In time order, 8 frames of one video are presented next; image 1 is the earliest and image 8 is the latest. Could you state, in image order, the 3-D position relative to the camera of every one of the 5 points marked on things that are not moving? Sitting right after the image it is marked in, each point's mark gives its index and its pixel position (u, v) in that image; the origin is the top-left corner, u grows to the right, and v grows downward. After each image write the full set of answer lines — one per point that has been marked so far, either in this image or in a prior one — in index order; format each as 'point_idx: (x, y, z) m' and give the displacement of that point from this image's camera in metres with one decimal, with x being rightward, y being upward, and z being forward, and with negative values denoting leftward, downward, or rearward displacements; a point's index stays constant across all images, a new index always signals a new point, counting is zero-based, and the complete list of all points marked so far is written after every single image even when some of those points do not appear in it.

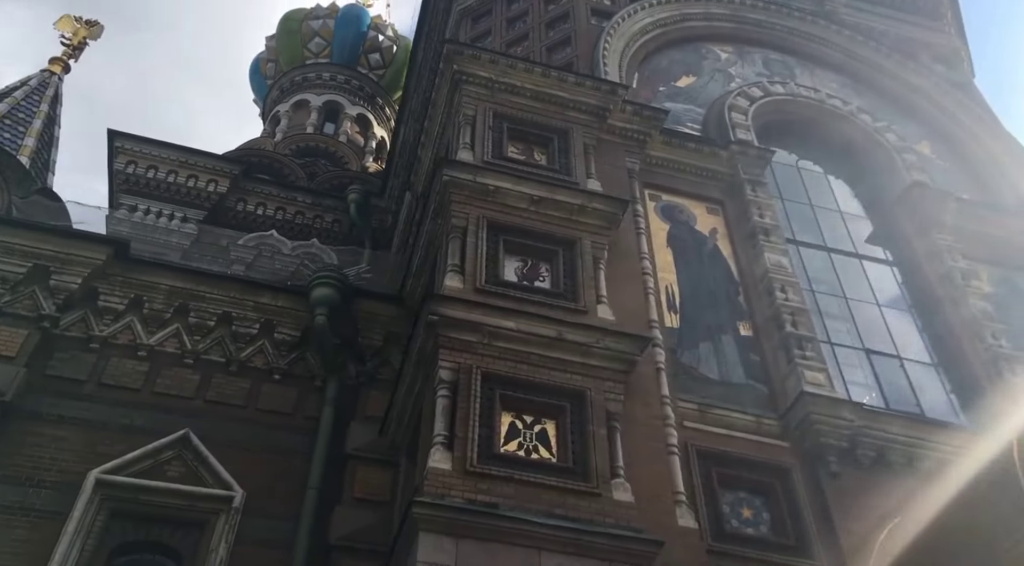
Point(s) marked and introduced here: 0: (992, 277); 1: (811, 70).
0: (+6.3, +0.1, +12.2) m
1: (+5.3, +3.7, +16.4) m
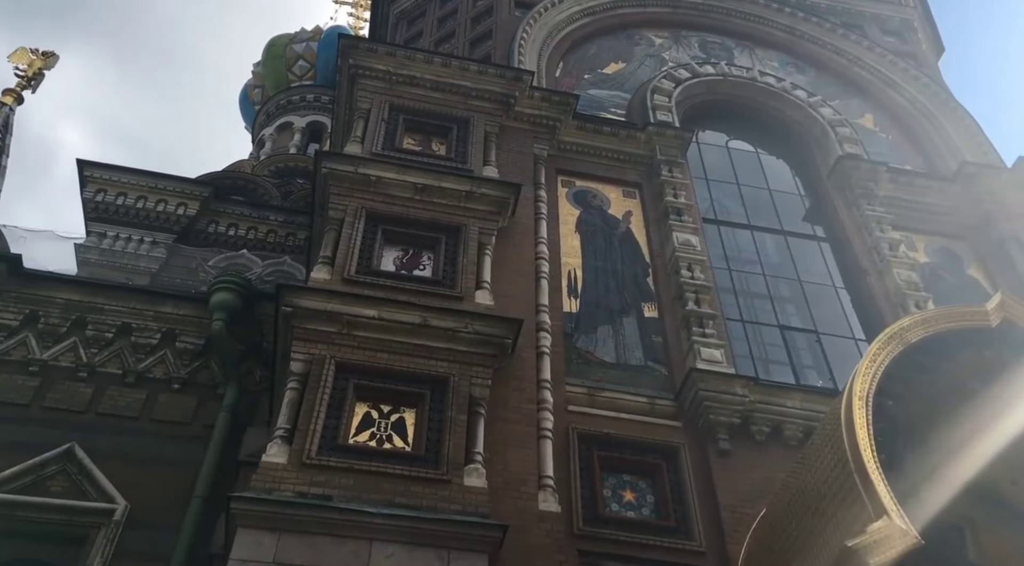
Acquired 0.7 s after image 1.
0: (+5.3, +0.5, +11.8) m
1: (+4.1, +4.0, +16.1) m
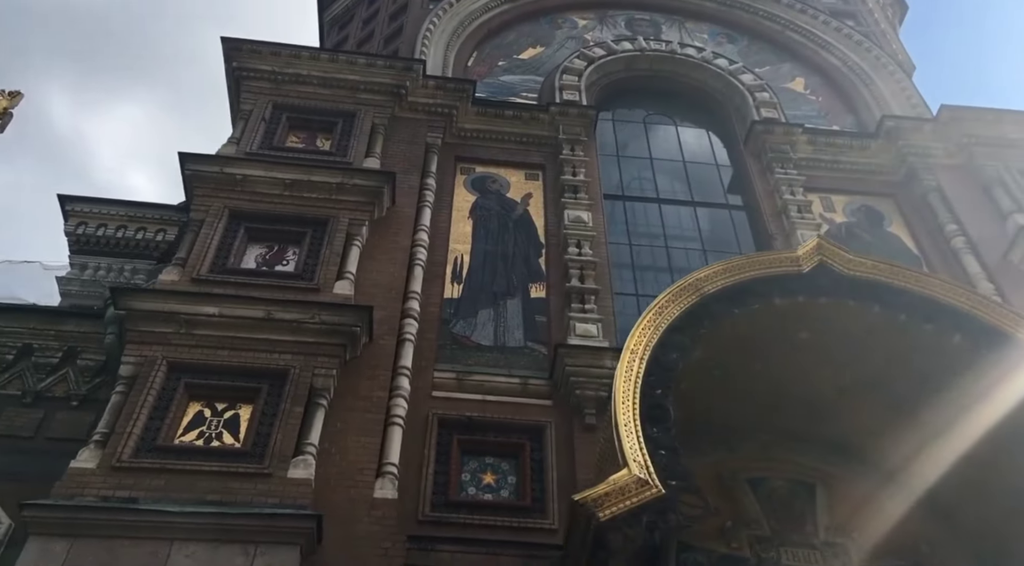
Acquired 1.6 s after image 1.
0: (+4.1, +0.9, +11.4) m
1: (+2.8, +4.3, +15.8) m
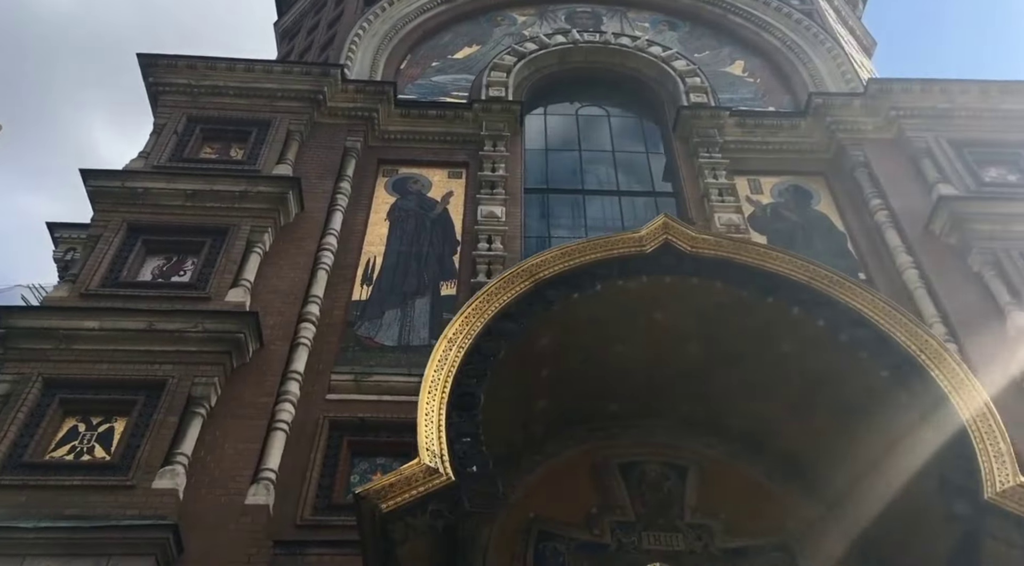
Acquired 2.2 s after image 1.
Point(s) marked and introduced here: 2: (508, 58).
0: (+3.2, +1.2, +11.3) m
1: (+1.8, +4.5, +15.7) m
2: (-0.1, +3.2, +13.4) m
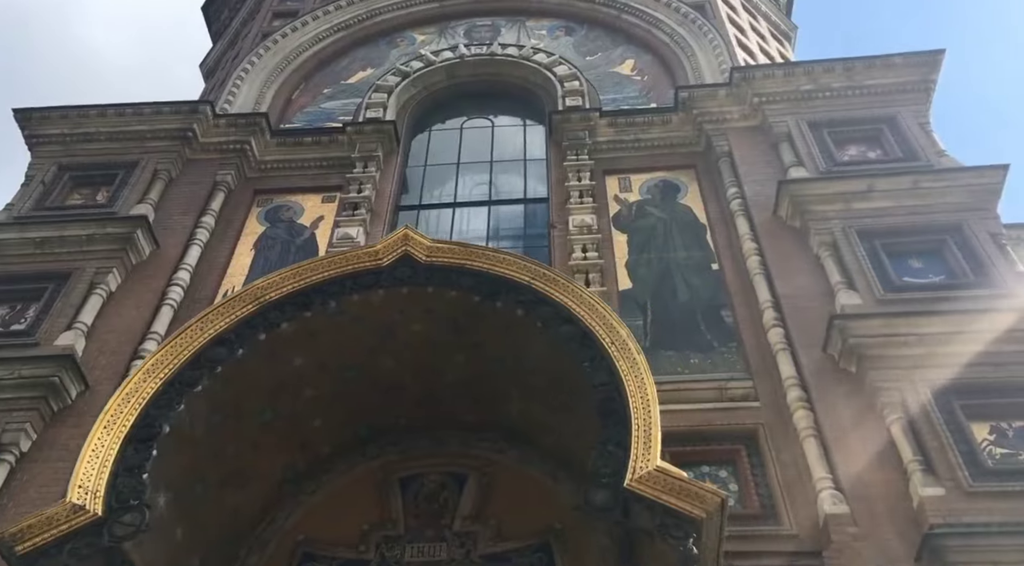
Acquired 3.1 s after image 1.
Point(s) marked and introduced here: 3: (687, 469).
0: (+1.6, +1.2, +11.2) m
1: (+0.1, +4.3, +15.7) m
2: (-1.7, +2.9, +13.5) m
3: (+1.4, -1.5, +7.4) m
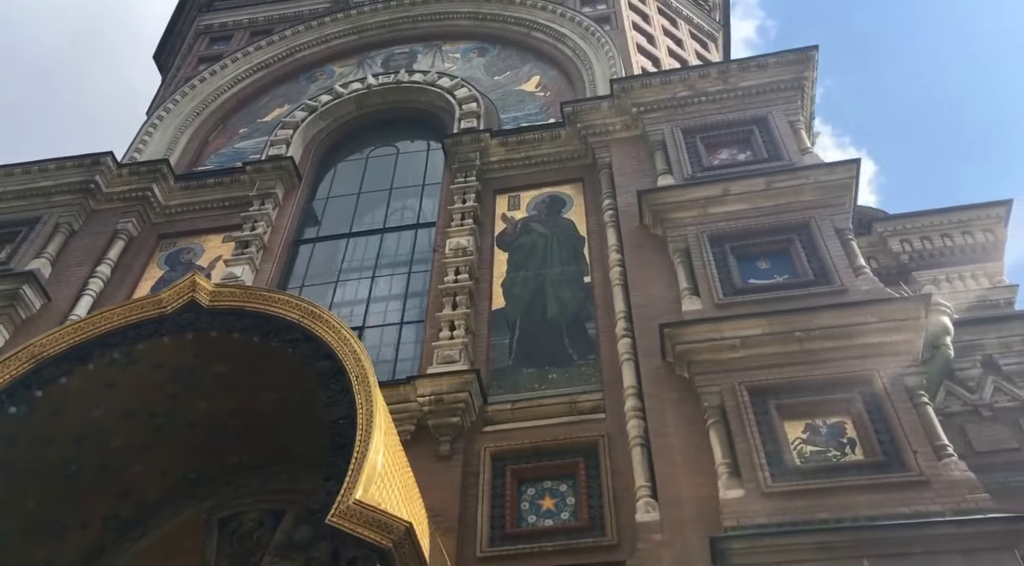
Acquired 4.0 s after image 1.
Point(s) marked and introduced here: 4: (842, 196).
0: (+0.3, +1.0, +11.4) m
1: (-1.3, +4.0, +15.9) m
2: (-3.1, +2.5, +13.8) m
3: (+0.1, -1.6, +7.5) m
4: (+3.1, +0.8, +8.9) m
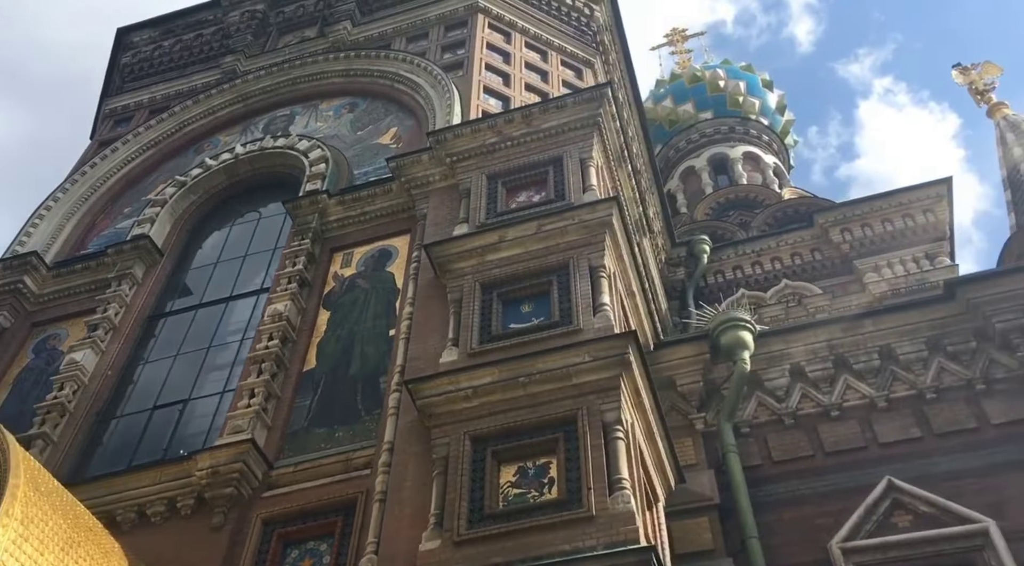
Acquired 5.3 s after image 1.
0: (-1.8, +0.4, +11.9) m
1: (-3.5, +3.1, +16.6) m
2: (-5.2, +1.4, +14.5) m
3: (-1.9, -2.2, +8.0) m
4: (+0.9, +0.5, +9.3) m
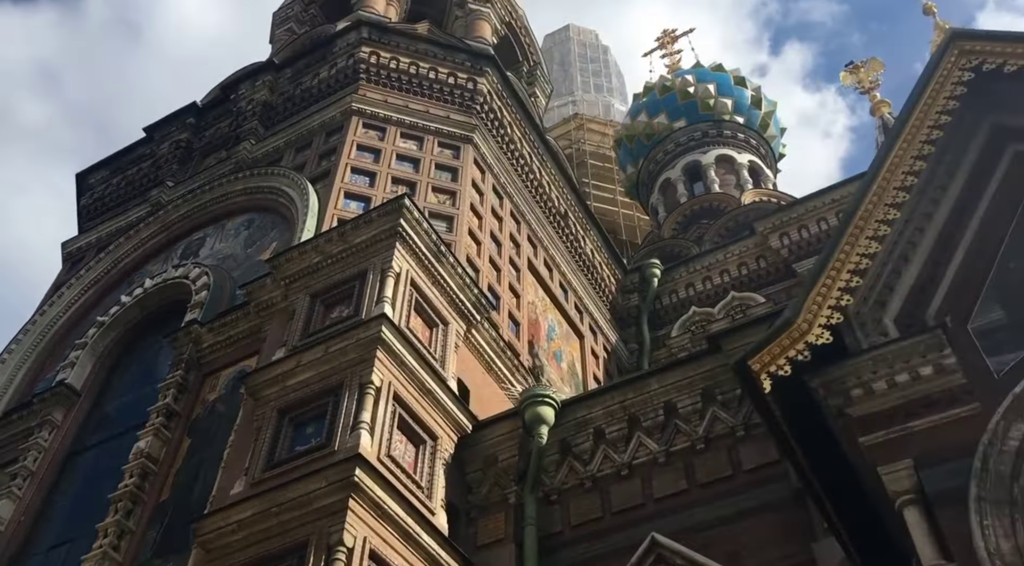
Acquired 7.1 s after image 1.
0: (-3.9, -1.3, +13.2) m
1: (-5.6, +1.1, +18.0) m
2: (-7.2, -0.8, +16.1) m
3: (-3.9, -3.9, +9.3) m
4: (-1.5, -0.7, +10.3) m
